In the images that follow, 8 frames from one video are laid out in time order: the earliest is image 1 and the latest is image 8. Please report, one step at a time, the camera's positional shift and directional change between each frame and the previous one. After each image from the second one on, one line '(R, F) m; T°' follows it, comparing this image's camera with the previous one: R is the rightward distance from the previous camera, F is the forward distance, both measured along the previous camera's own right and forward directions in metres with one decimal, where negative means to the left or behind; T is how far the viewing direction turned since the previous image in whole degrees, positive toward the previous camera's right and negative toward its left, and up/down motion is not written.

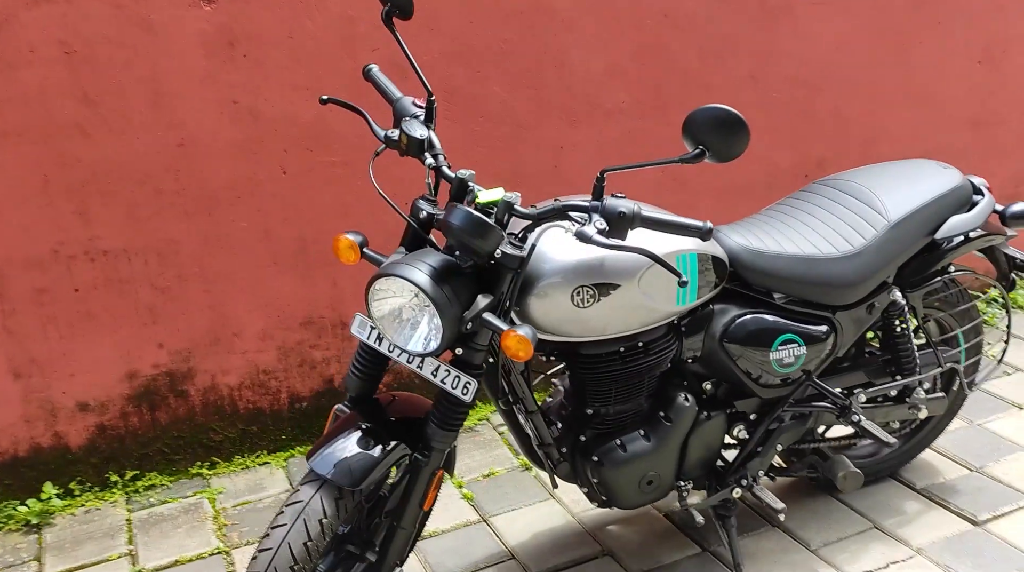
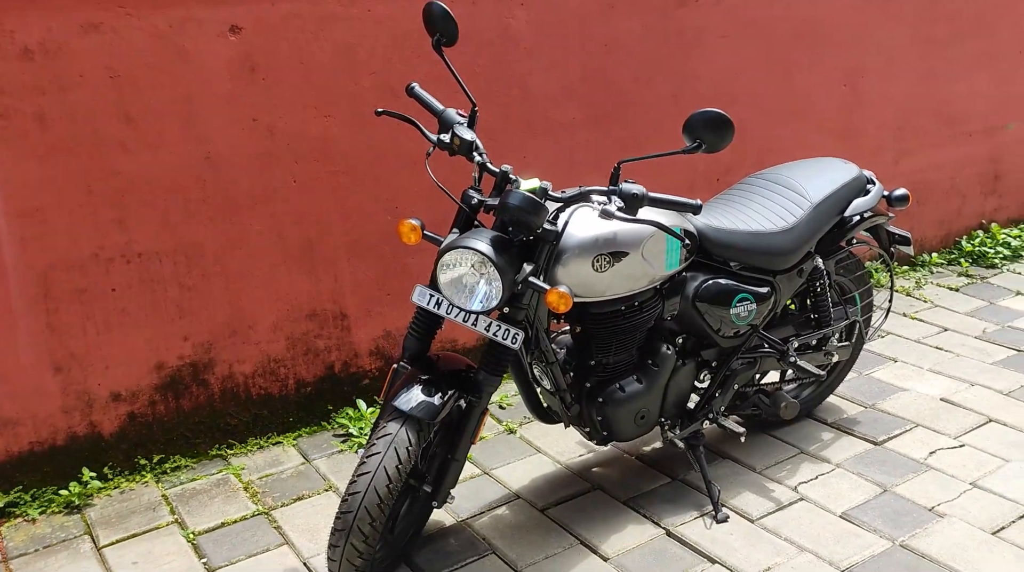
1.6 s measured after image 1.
(-0.7, -0.6) m; +9°
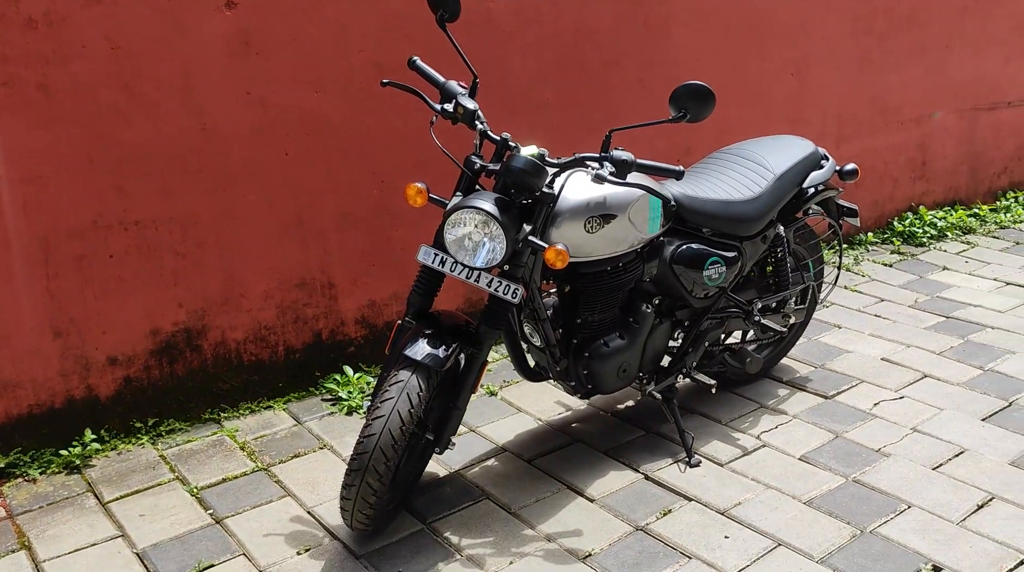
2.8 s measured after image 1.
(-0.3, -0.3) m; +4°
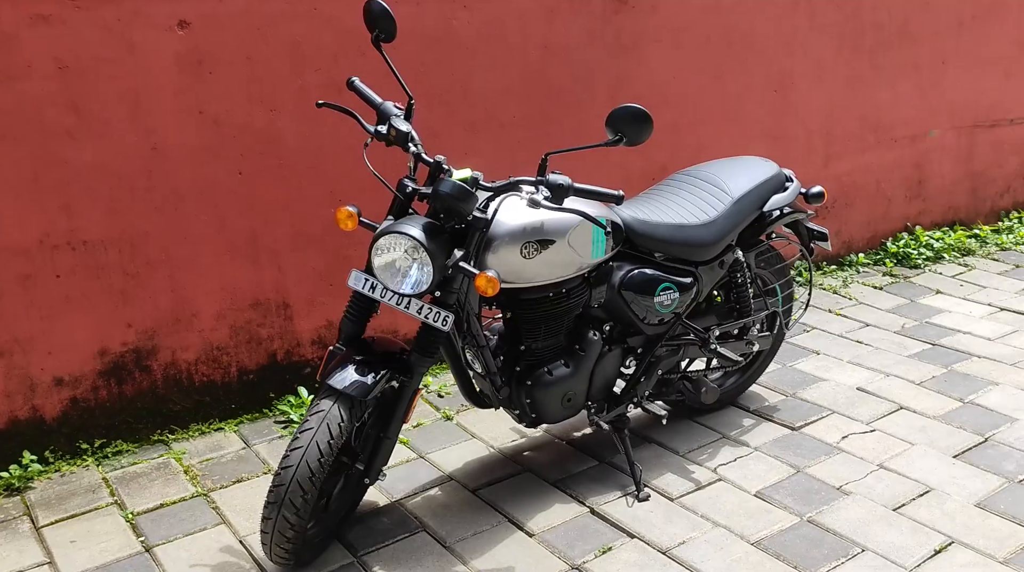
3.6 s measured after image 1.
(+0.4, +0.1) m; -2°
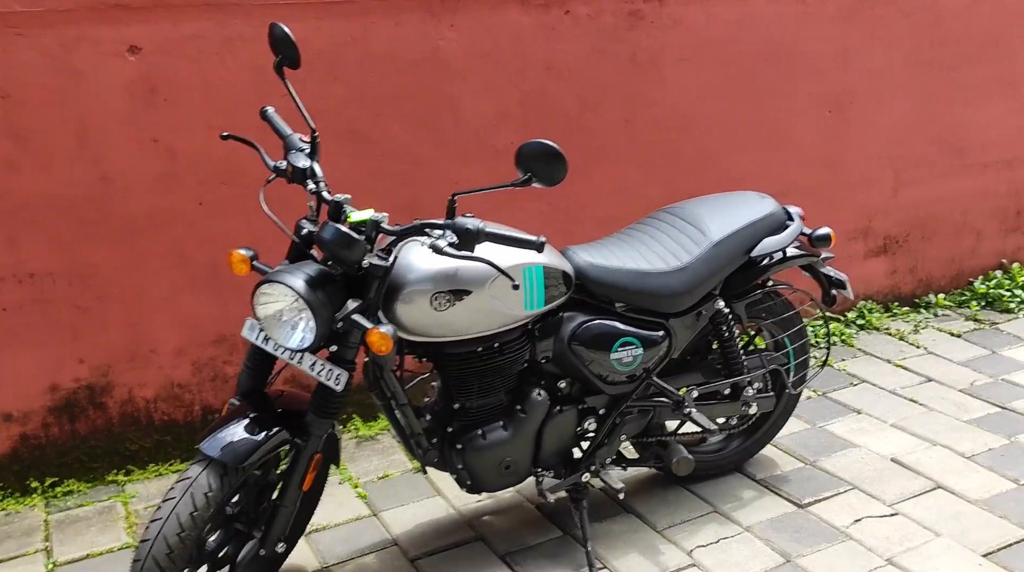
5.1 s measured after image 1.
(+0.8, +0.5) m; -9°
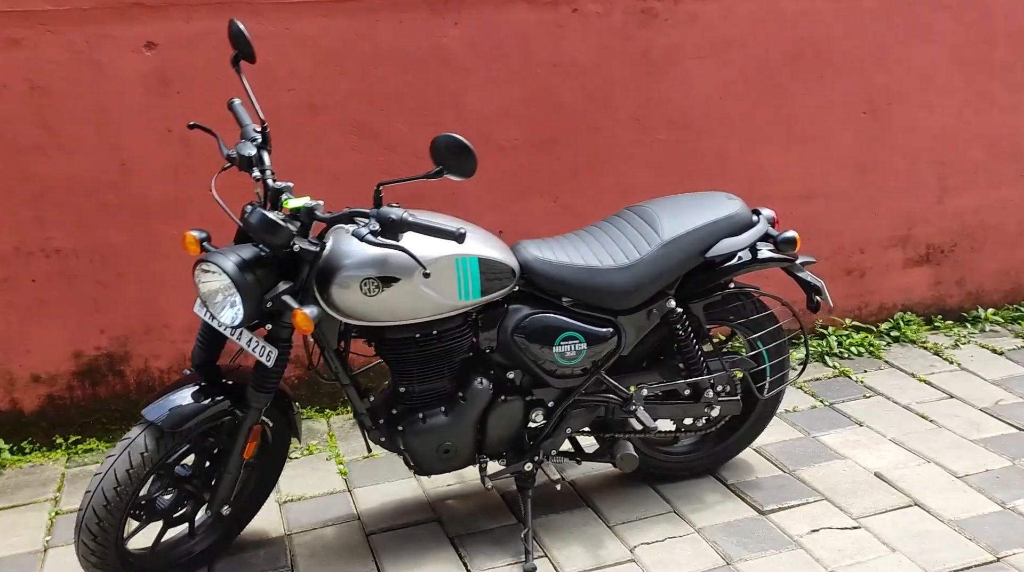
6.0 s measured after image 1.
(+0.8, 0.0) m; -9°
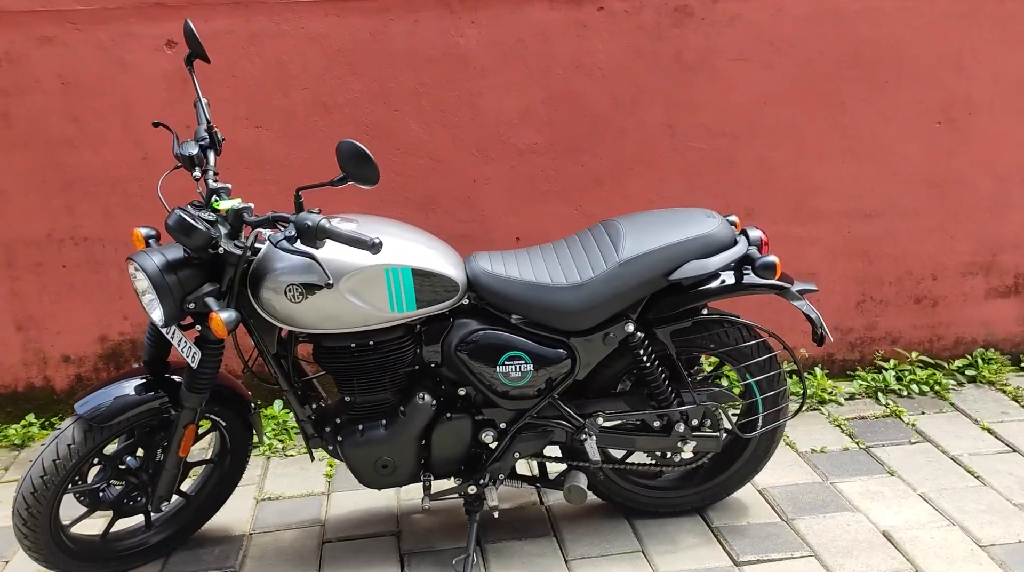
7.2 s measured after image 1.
(+0.9, +0.3) m; -12°
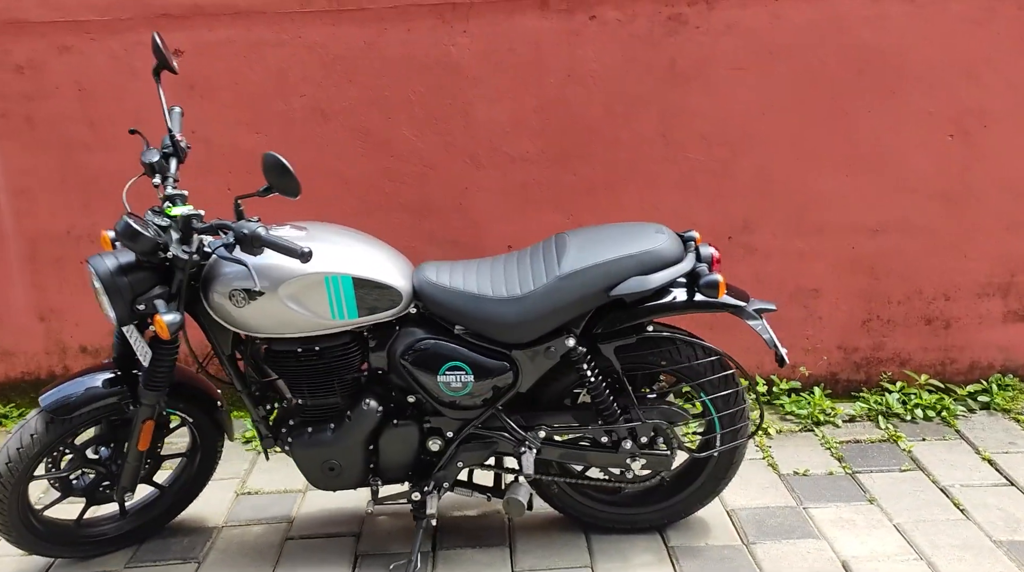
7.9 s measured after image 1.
(+0.6, 0.0) m; -7°
